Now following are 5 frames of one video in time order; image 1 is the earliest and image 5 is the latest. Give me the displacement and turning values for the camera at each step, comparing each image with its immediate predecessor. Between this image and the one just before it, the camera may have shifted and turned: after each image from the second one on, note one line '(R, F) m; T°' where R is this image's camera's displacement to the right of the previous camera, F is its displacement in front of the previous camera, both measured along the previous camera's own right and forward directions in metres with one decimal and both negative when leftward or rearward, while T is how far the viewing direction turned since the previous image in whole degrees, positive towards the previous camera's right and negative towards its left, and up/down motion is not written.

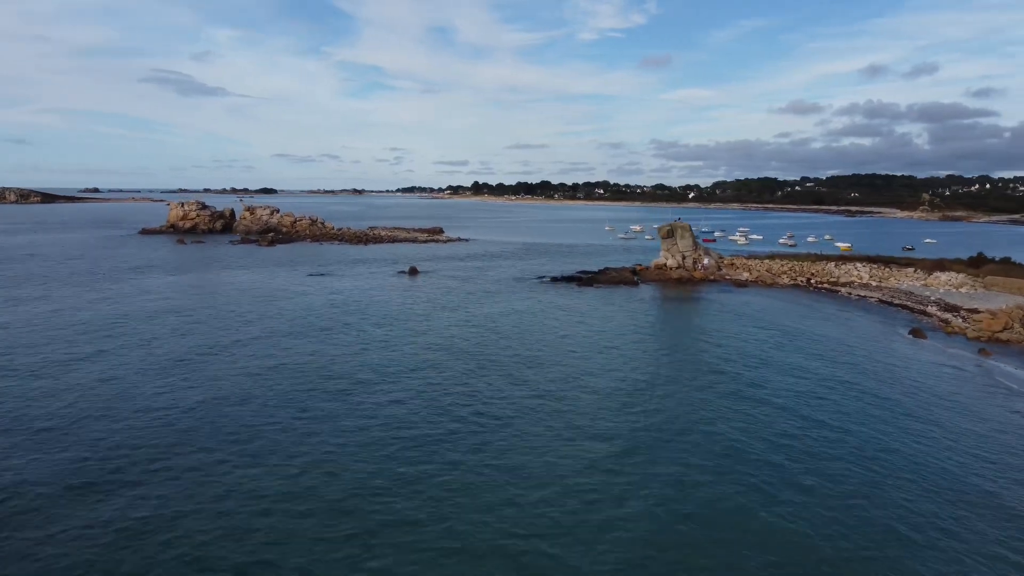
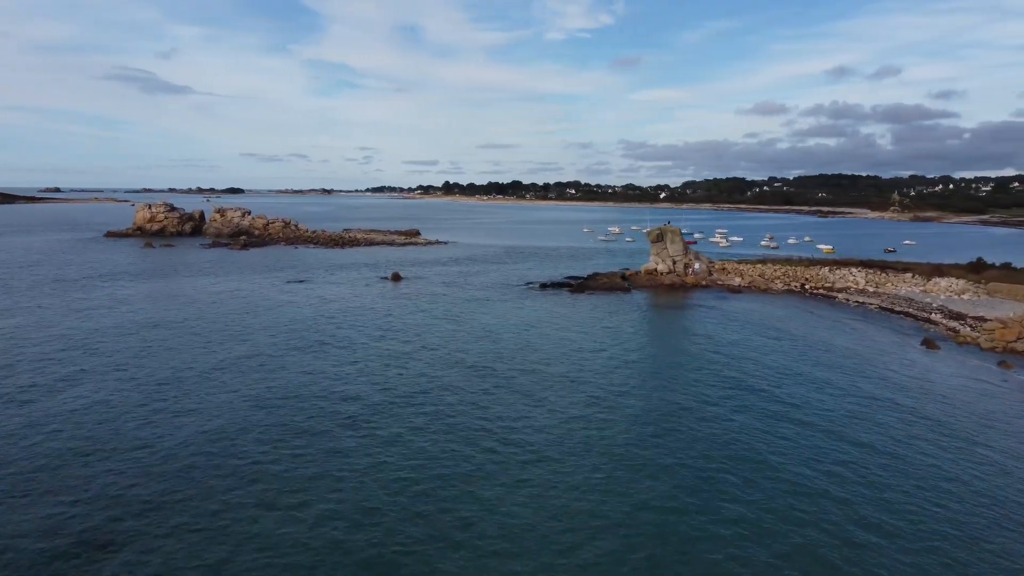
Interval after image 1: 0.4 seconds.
(-1.1, +1.2) m; +2°
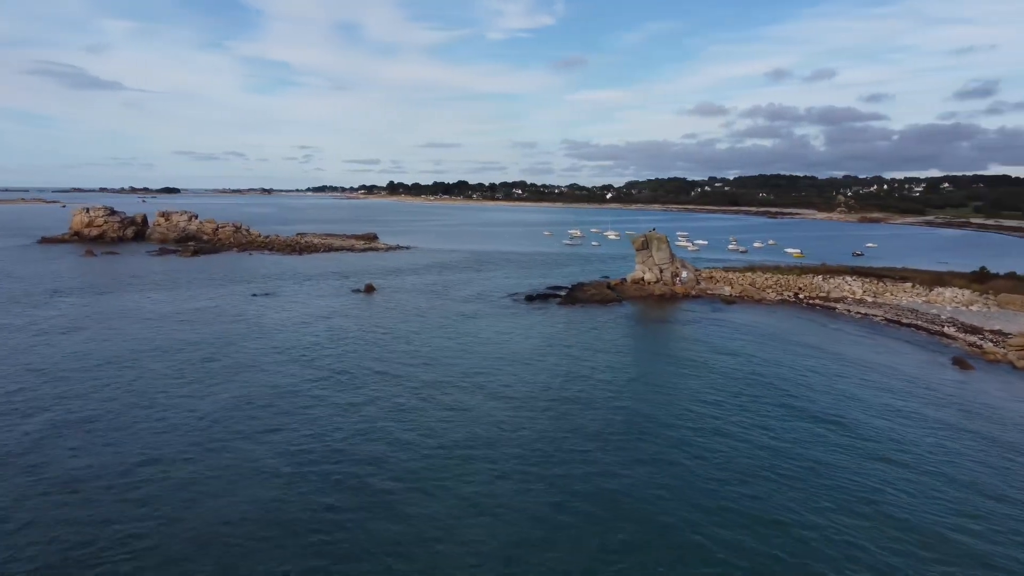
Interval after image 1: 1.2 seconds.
(-2.3, +2.1) m; +4°
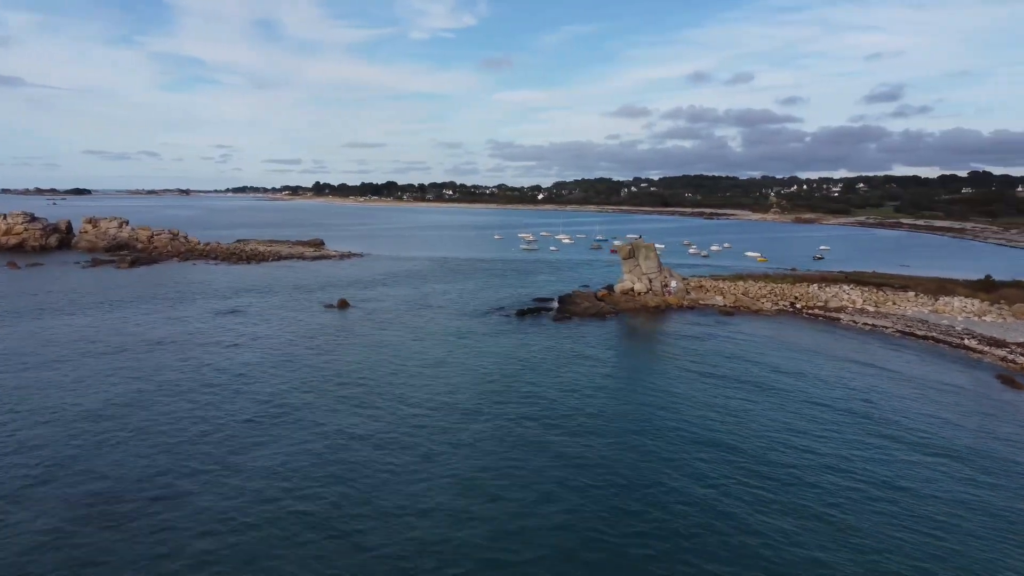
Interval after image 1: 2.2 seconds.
(-3.3, +2.2) m; +5°
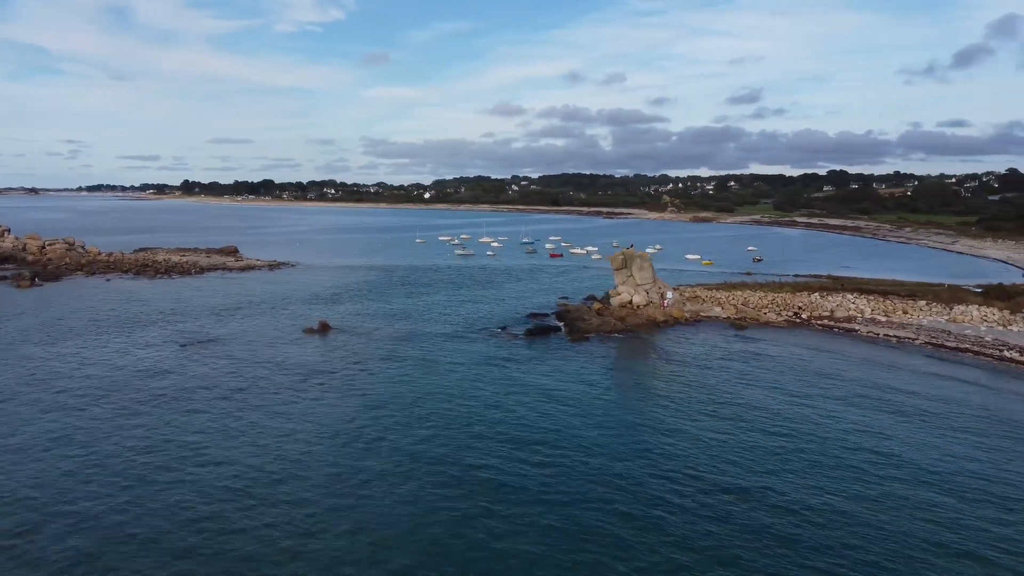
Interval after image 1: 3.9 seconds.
(-6.3, +3.0) m; +9°
